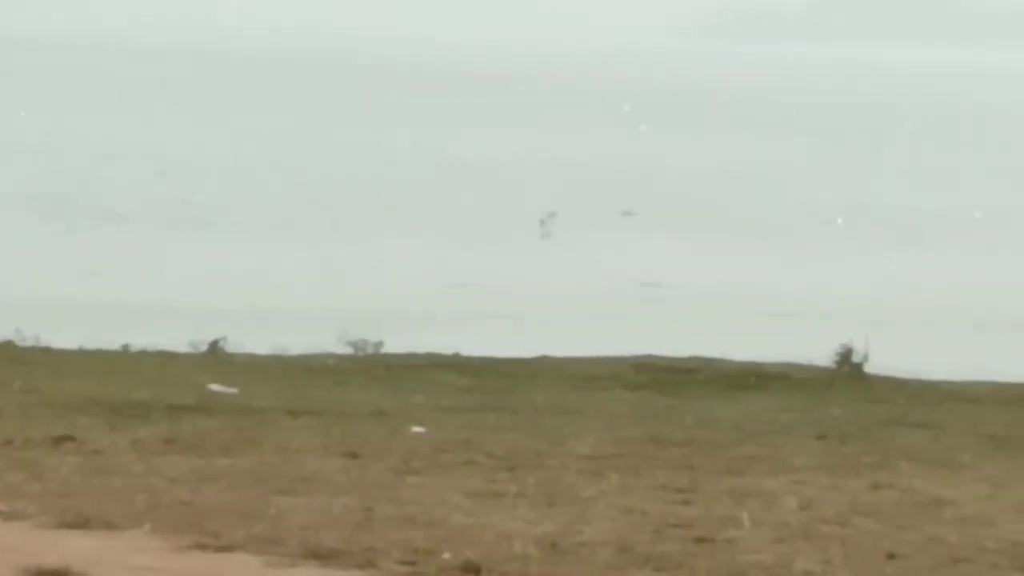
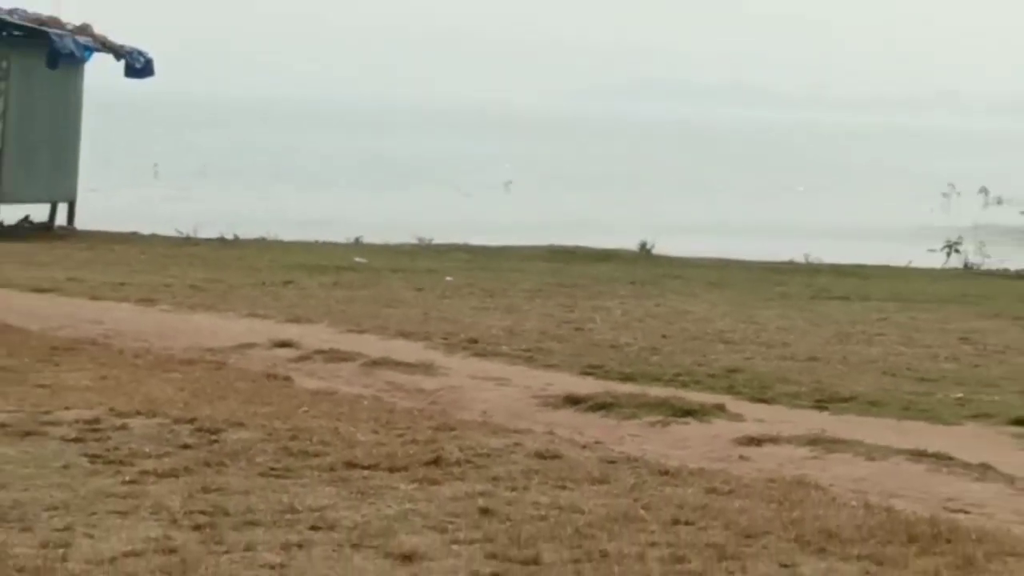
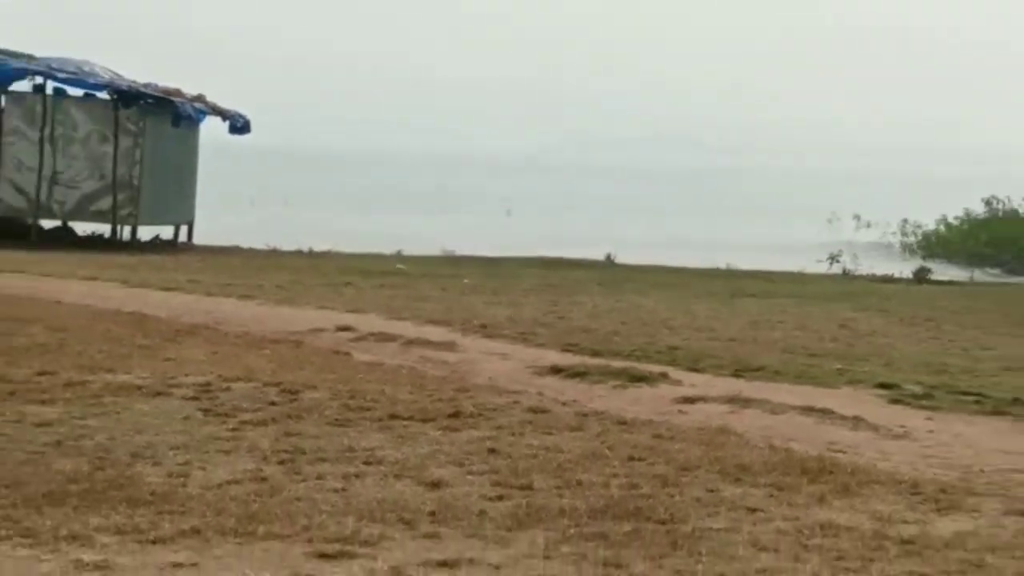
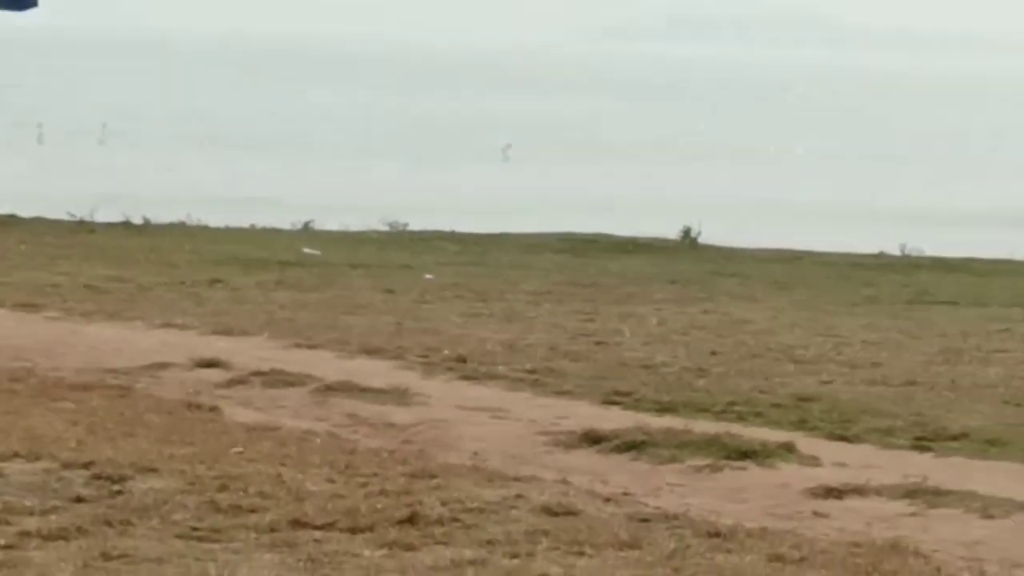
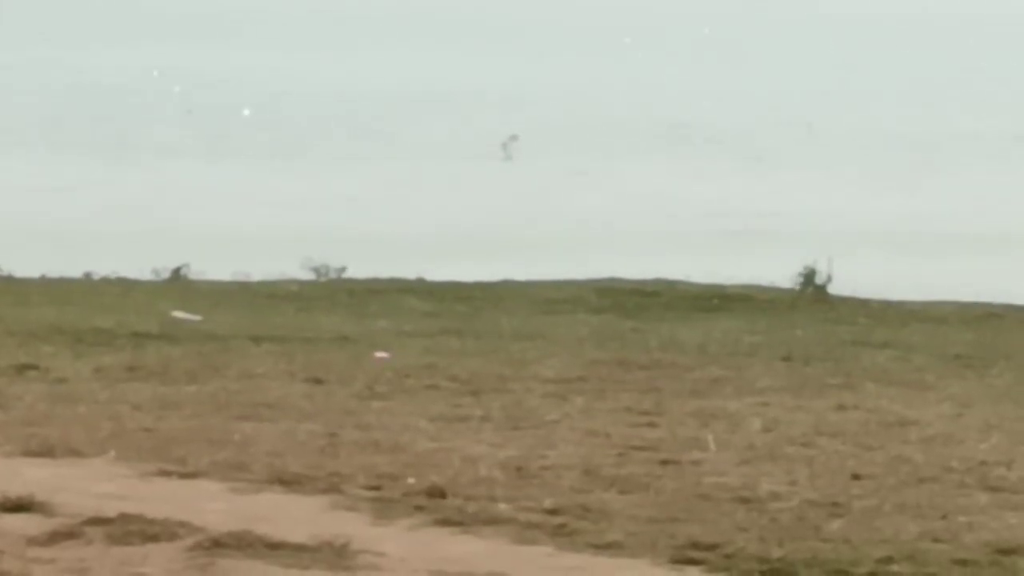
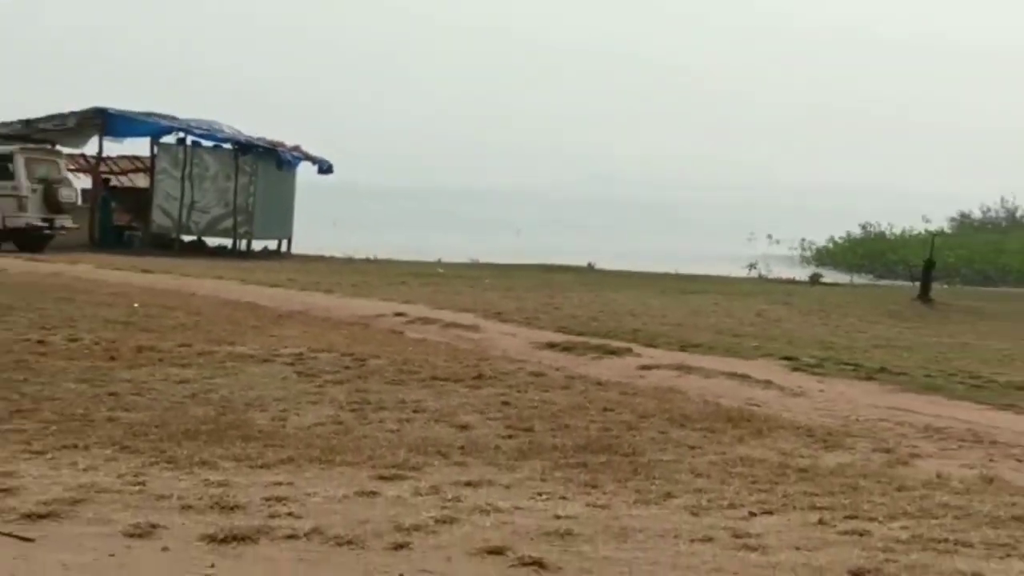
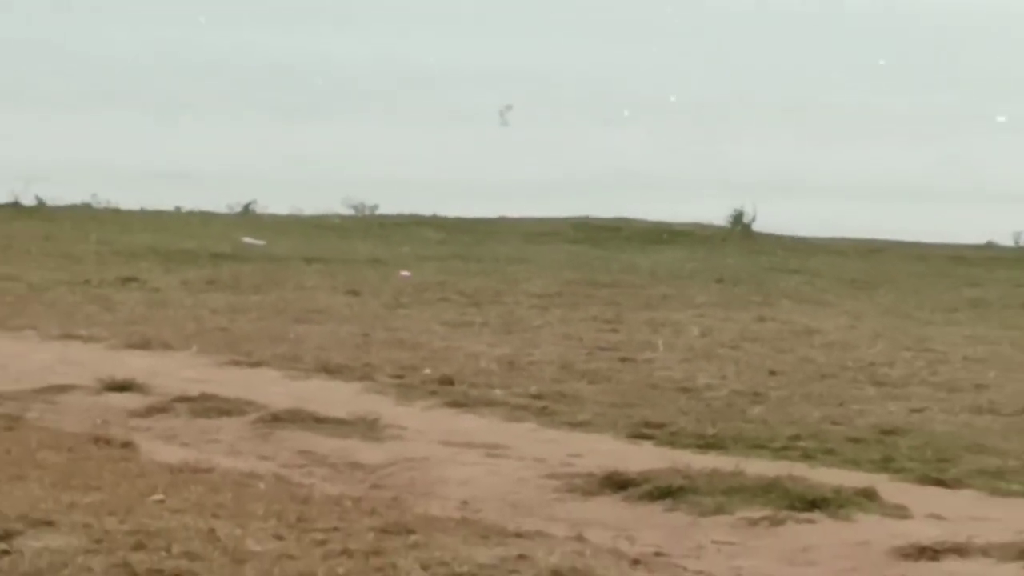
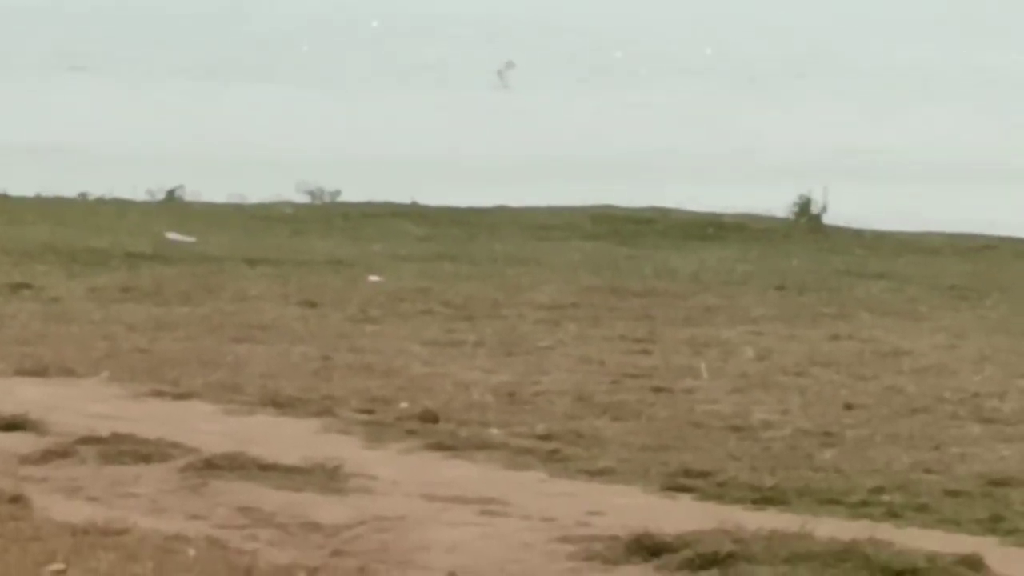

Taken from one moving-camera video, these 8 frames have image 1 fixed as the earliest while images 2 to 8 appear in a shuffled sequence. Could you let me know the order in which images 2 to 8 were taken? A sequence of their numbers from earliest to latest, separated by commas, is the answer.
5, 8, 7, 4, 2, 3, 6
